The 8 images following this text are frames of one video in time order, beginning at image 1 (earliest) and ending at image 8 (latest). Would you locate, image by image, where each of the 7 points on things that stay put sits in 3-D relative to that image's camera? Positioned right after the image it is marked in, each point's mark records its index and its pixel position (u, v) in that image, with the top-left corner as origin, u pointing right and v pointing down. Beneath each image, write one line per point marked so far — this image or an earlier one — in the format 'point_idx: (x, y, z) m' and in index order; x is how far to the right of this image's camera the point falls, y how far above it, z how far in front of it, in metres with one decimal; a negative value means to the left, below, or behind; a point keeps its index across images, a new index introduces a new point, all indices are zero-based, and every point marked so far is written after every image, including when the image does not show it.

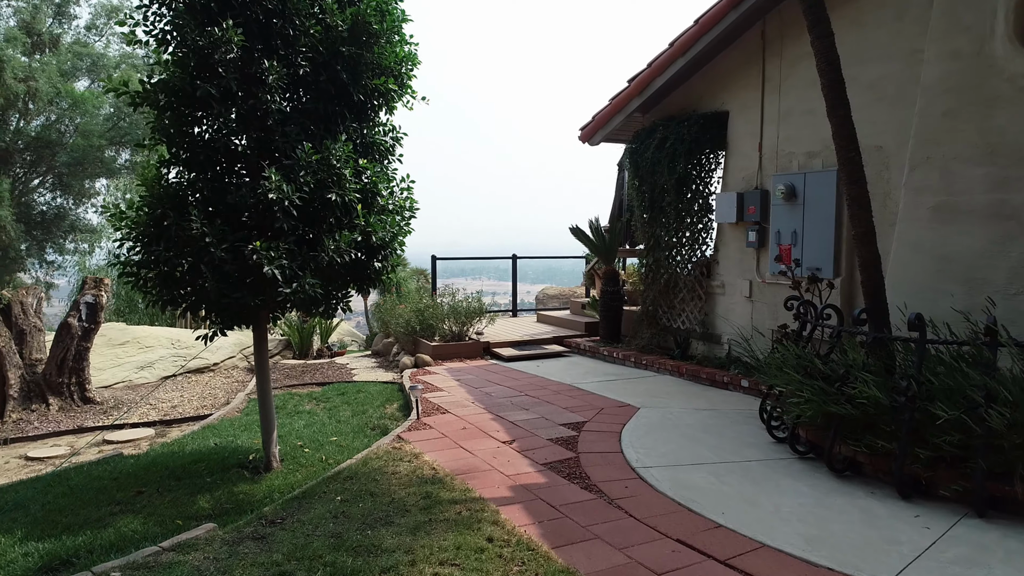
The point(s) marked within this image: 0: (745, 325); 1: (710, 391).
0: (+2.1, -0.3, +6.3) m
1: (+1.6, -0.8, +5.6) m
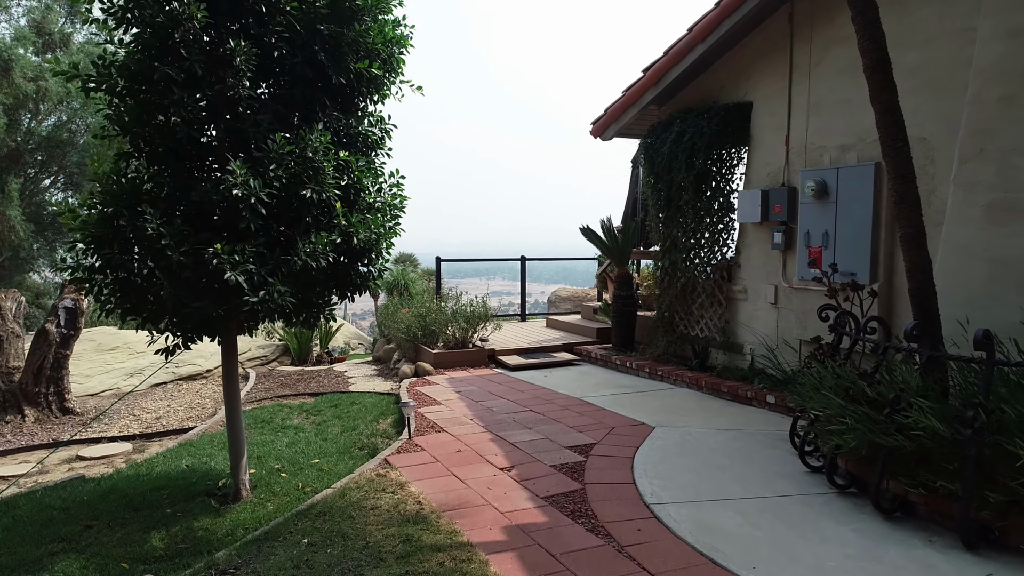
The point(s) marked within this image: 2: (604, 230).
0: (+2.1, -0.4, +5.8) m
1: (+1.6, -0.9, +5.2) m
2: (+0.9, +0.6, +7.3) m
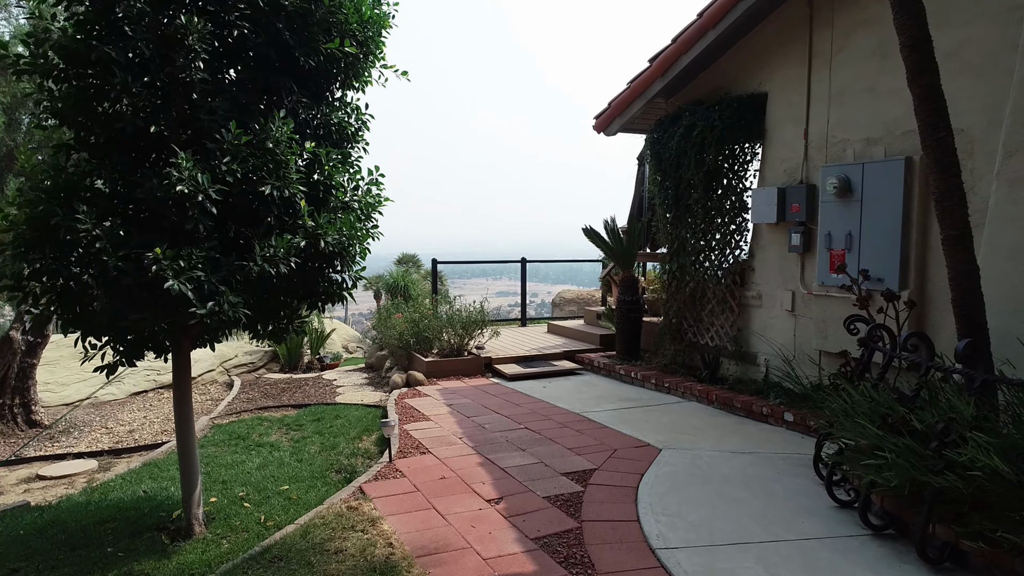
0: (+2.1, -0.4, +5.3) m
1: (+1.5, -0.9, +4.7) m
2: (+0.9, +0.5, +6.9) m
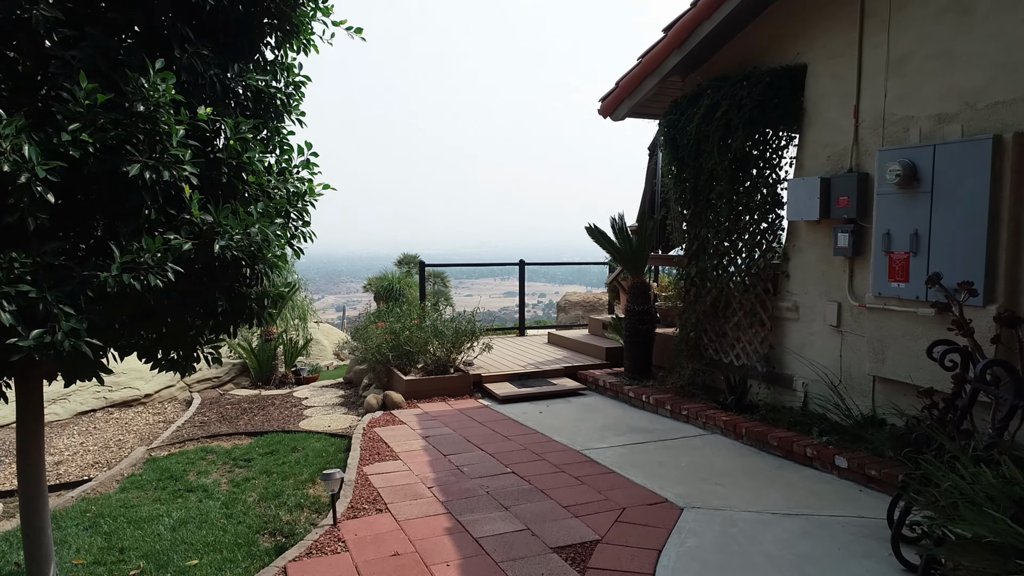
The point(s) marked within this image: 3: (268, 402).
0: (+2.0, -0.5, +4.4) m
1: (+1.4, -1.0, +3.8) m
2: (+0.9, +0.5, +6.0) m
3: (-2.3, -1.1, +6.7) m
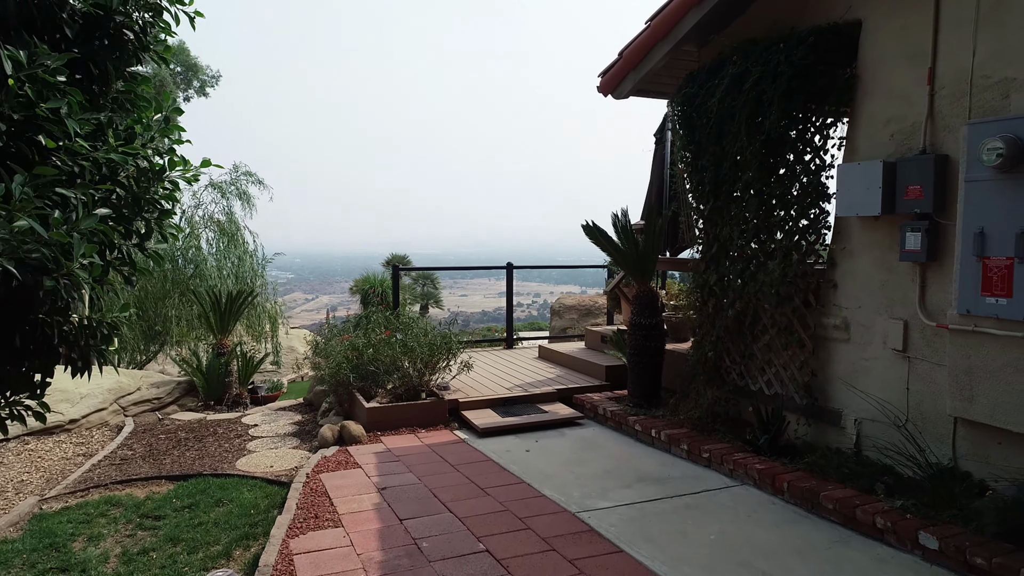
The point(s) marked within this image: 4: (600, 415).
0: (+1.9, -0.5, +3.5) m
1: (+1.3, -1.0, +2.9) m
2: (+0.7, +0.4, +5.0) m
3: (-2.4, -1.1, +5.7) m
4: (+0.6, -0.9, +5.0) m
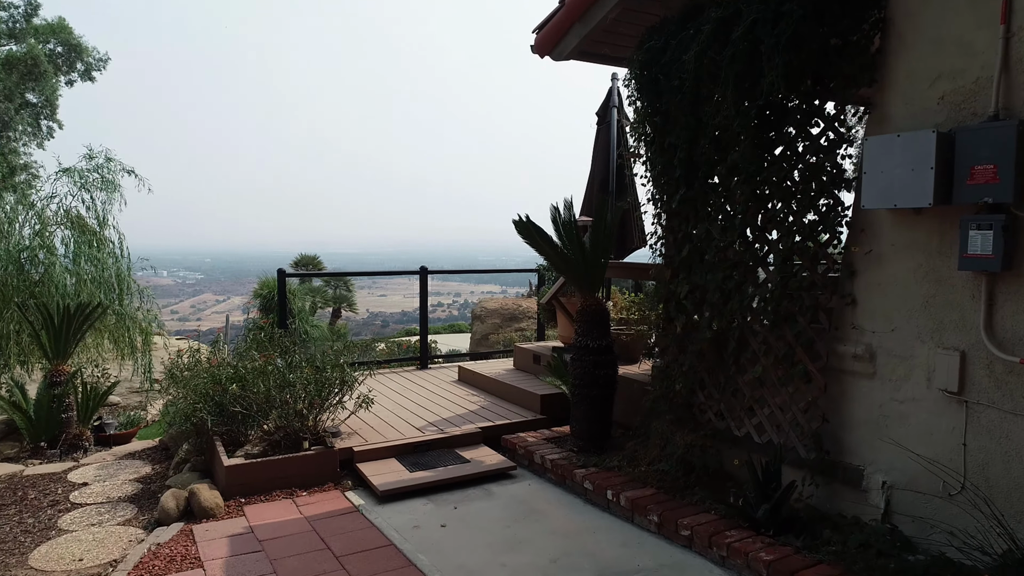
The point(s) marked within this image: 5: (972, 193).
0: (+1.6, -0.6, +2.5) m
1: (+1.1, -1.1, +1.9) m
2: (+0.3, +0.3, +4.0) m
3: (-2.9, -1.2, +4.3) m
4: (+0.1, -0.9, +3.9) m
5: (+1.5, +0.3, +2.4) m
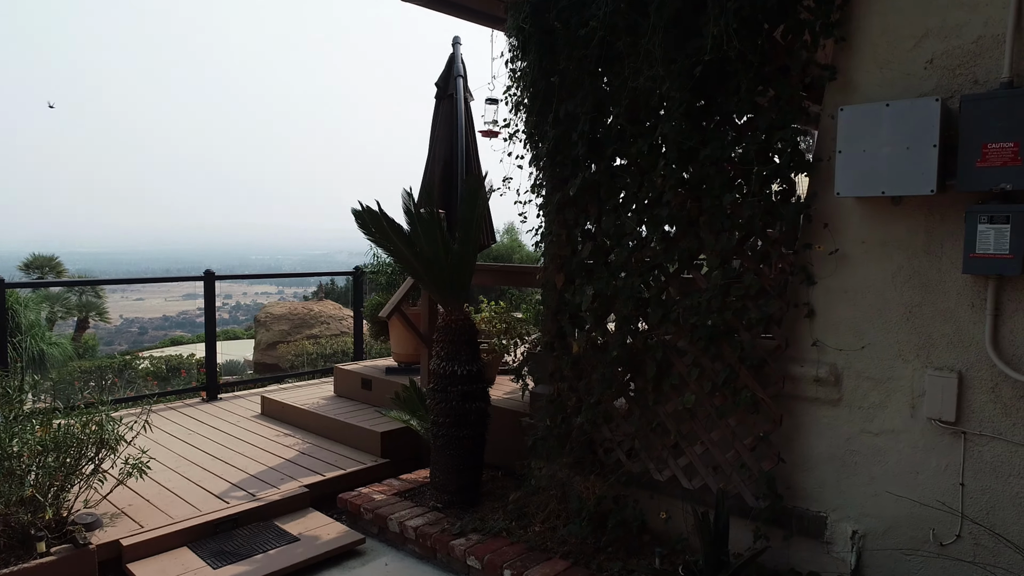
0: (+1.3, -0.6, +2.1) m
1: (+1.0, -1.1, +1.3) m
2: (-0.4, +0.3, +3.0) m
3: (-3.5, -1.3, +2.4) m
4: (-0.5, -1.0, +3.0) m
5: (+1.3, +0.3, +1.9) m
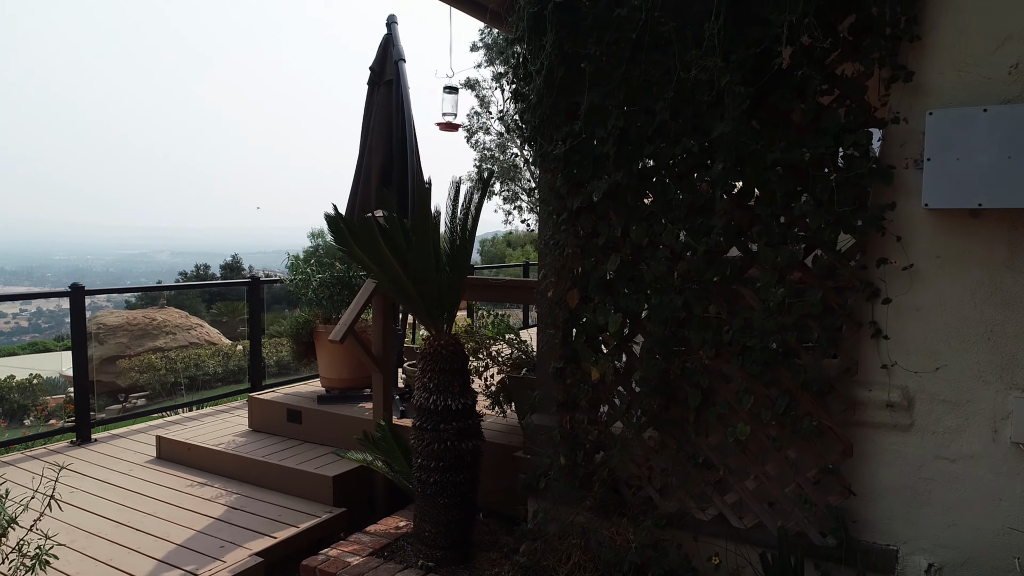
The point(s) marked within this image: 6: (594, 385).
0: (+1.5, -0.7, +2.0) m
1: (+1.4, -1.2, +1.2) m
2: (-0.4, +0.2, +2.6) m
3: (-3.3, -1.5, +1.3) m
4: (-0.5, -1.1, +2.5) m
5: (+1.5, +0.2, +1.8) m
6: (+0.3, -0.3, +2.5) m
